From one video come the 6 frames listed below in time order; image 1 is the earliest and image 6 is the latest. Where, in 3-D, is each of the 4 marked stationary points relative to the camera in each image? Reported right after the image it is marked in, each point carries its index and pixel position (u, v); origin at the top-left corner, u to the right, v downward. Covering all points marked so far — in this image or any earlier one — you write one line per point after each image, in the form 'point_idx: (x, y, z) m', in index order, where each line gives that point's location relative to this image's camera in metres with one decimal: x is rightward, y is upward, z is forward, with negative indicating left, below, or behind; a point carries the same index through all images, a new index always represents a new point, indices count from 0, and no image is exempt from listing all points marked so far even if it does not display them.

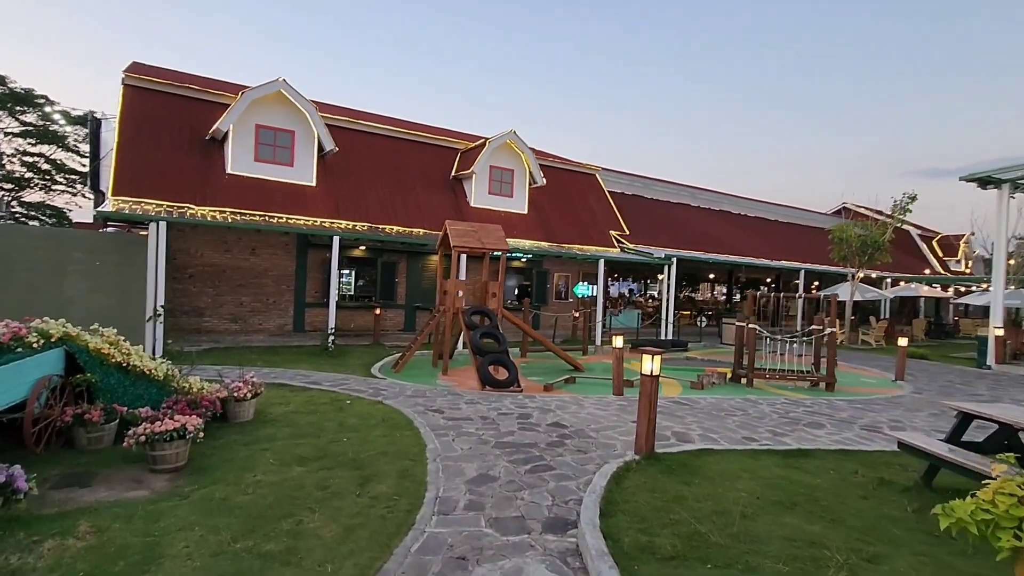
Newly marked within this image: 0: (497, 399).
0: (-0.2, -1.8, +8.8) m
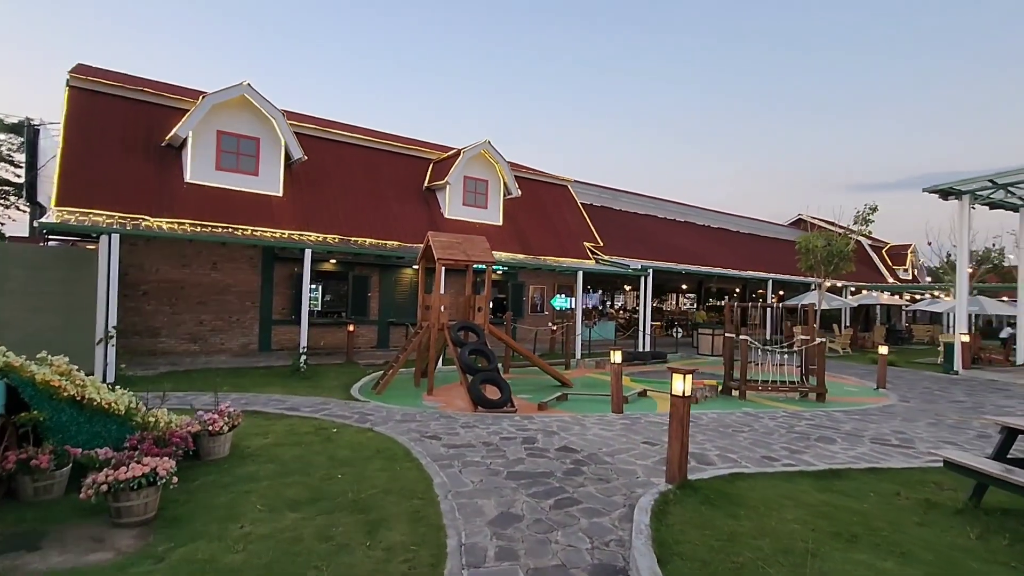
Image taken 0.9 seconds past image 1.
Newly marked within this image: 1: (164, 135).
0: (-0.3, -2.0, +8.2) m
1: (-9.0, +3.9, +13.9) m
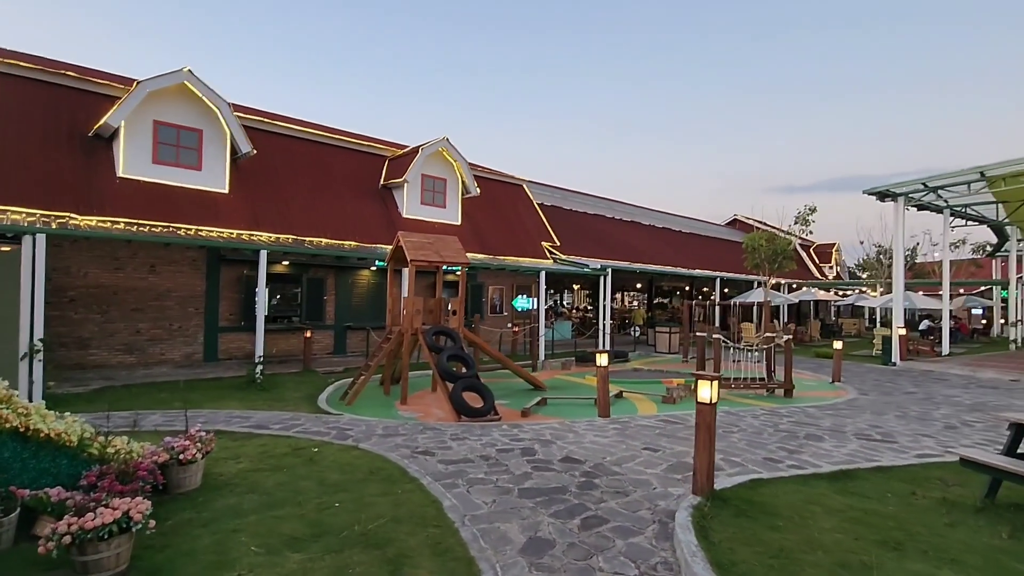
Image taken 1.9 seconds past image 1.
0: (-0.4, -2.1, +7.8) m
1: (-9.8, +3.8, +12.5) m
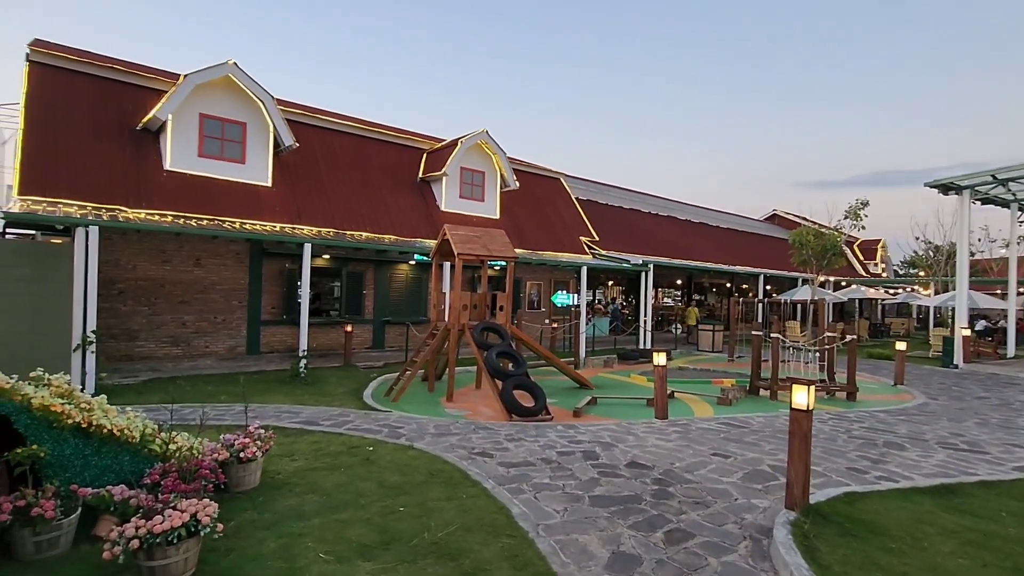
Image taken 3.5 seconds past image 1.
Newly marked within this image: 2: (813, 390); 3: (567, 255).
0: (+0.4, -2.0, +7.5) m
1: (-8.7, +4.0, +12.6) m
2: (+2.5, -0.9, +4.5) m
3: (+1.9, +1.1, +18.5) m
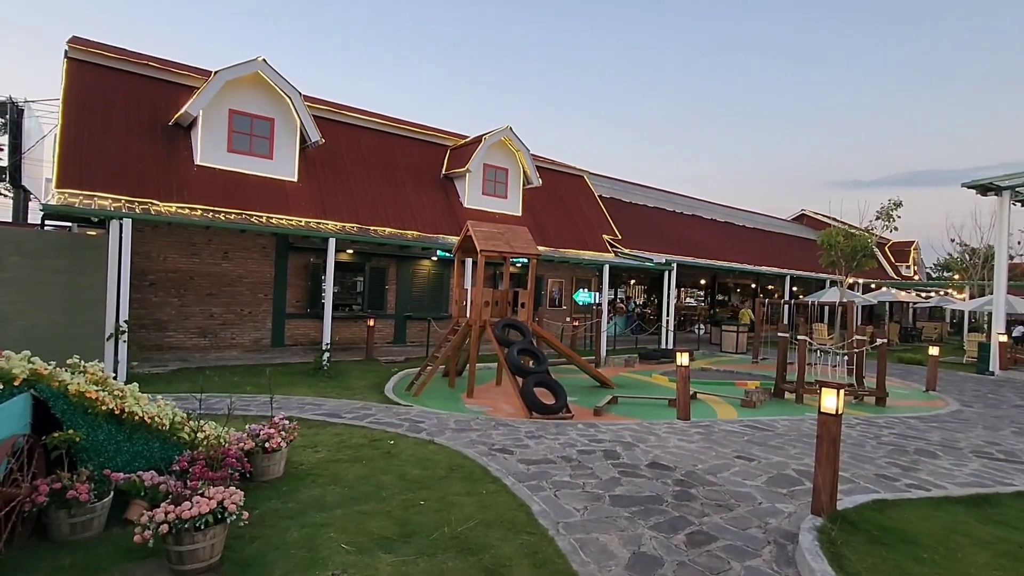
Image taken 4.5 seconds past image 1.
0: (+0.6, -2.0, +7.5) m
1: (-8.1, +4.2, +12.9) m
2: (+2.7, -0.9, +4.4) m
3: (+2.6, +1.2, +18.4) m
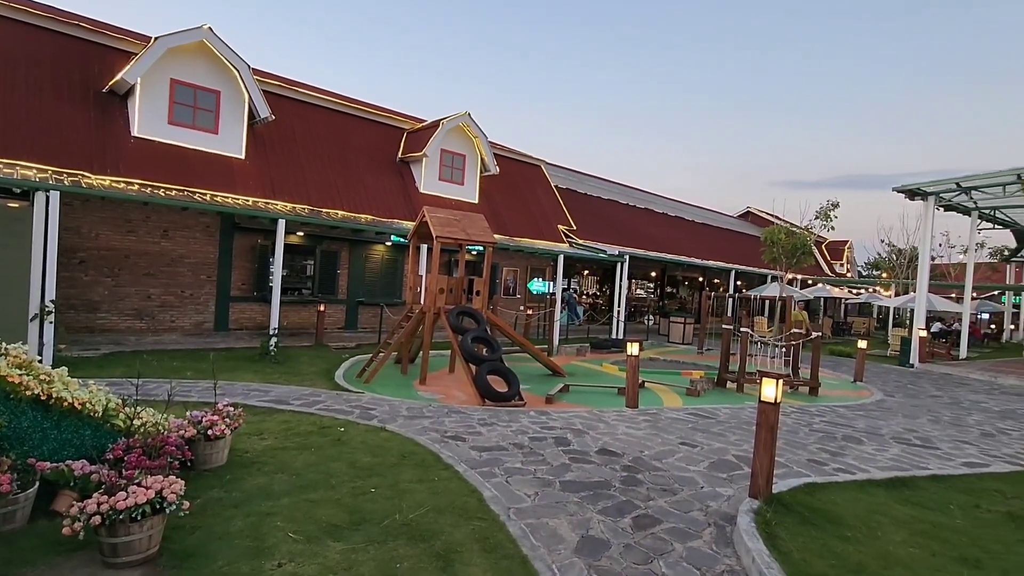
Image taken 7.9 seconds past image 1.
0: (0.0, -1.8, +7.6) m
1: (-9.1, +4.6, +12.1) m
2: (+2.3, -0.8, +4.6) m
3: (+1.1, +1.5, +18.5) m
